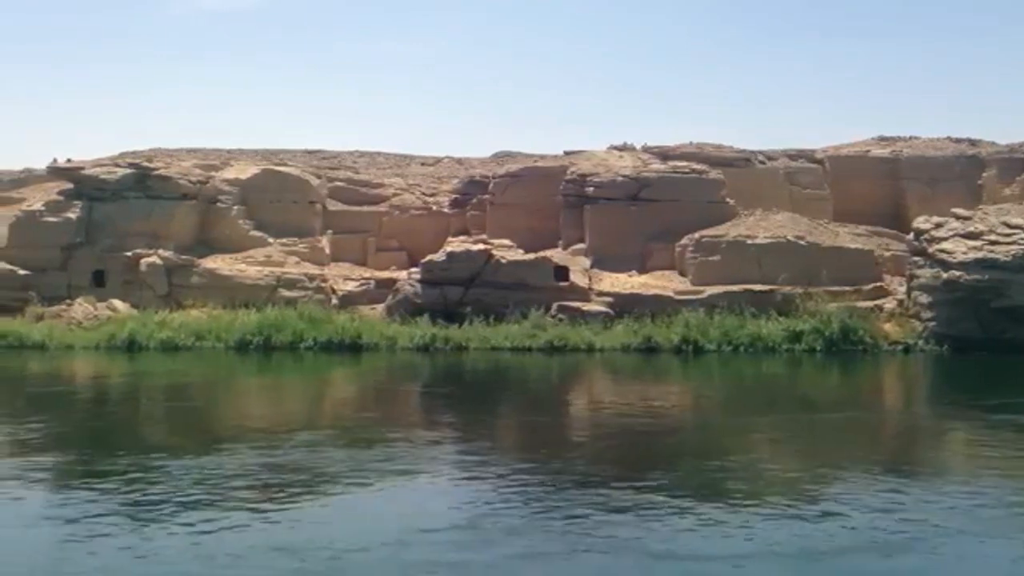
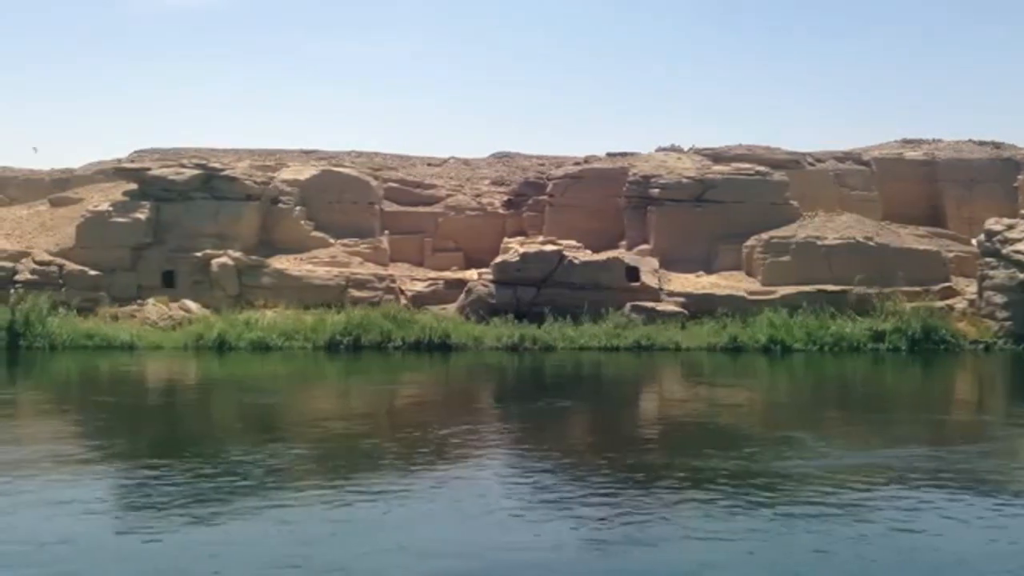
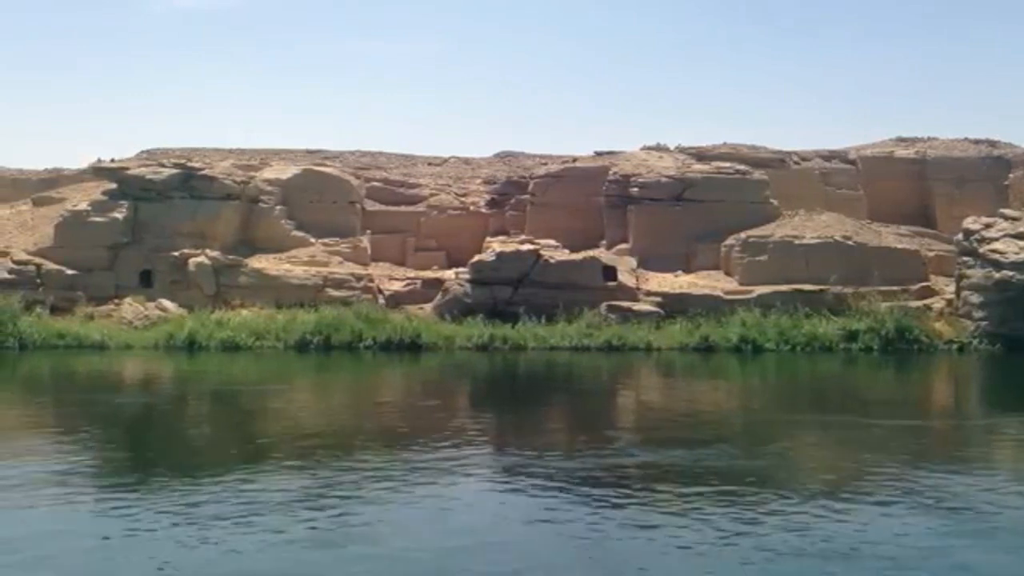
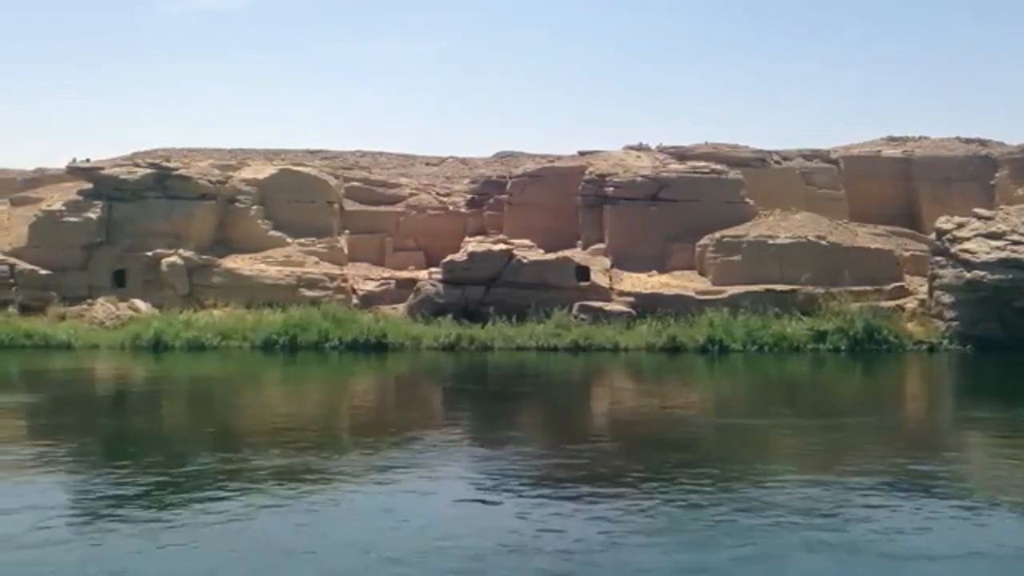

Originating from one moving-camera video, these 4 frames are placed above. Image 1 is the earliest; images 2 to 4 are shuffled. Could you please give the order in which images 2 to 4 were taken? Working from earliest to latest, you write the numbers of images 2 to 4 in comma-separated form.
4, 3, 2
